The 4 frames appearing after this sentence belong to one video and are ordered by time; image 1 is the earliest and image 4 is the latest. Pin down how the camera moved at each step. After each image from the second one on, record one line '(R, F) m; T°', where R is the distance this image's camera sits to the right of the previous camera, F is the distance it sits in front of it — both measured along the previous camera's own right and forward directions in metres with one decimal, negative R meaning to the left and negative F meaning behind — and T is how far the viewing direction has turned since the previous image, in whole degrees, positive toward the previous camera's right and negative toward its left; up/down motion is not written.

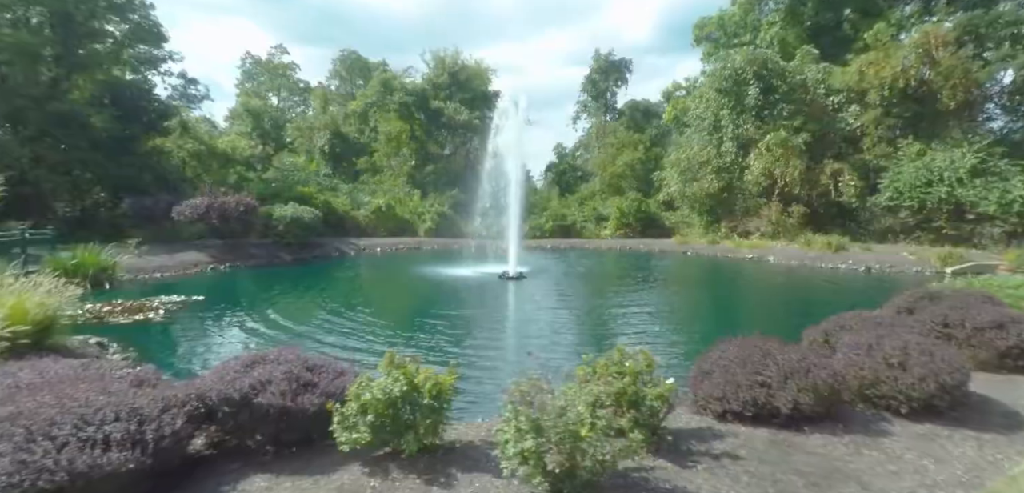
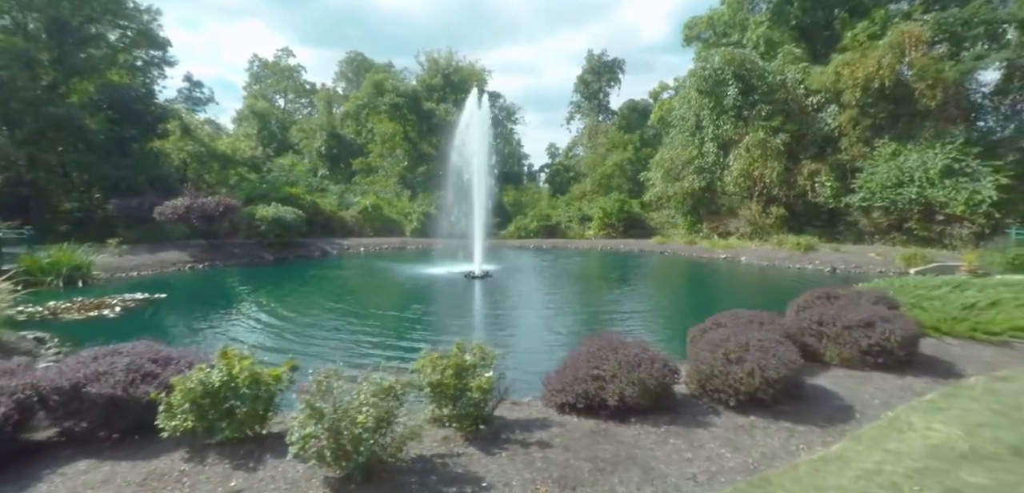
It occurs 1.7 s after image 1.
(+1.2, -0.2) m; -1°
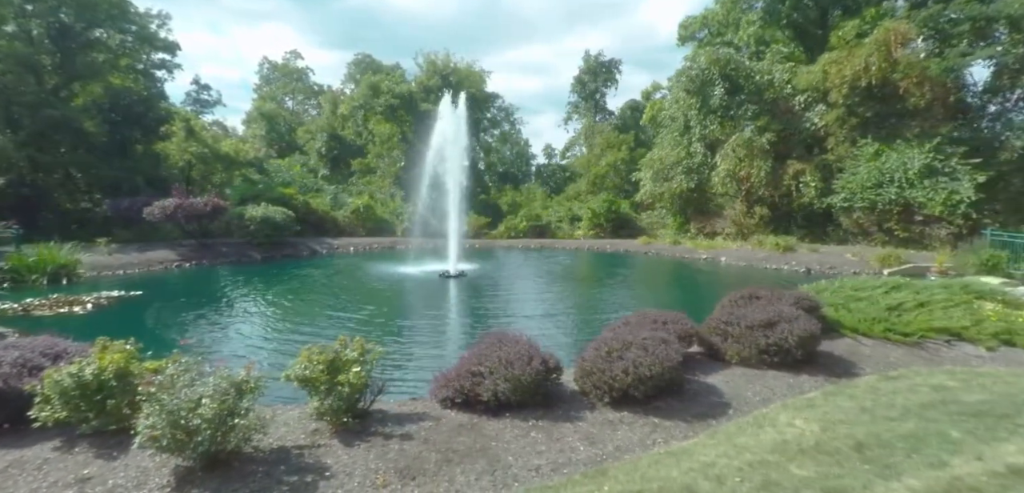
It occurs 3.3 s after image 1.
(+1.0, -0.1) m; -1°
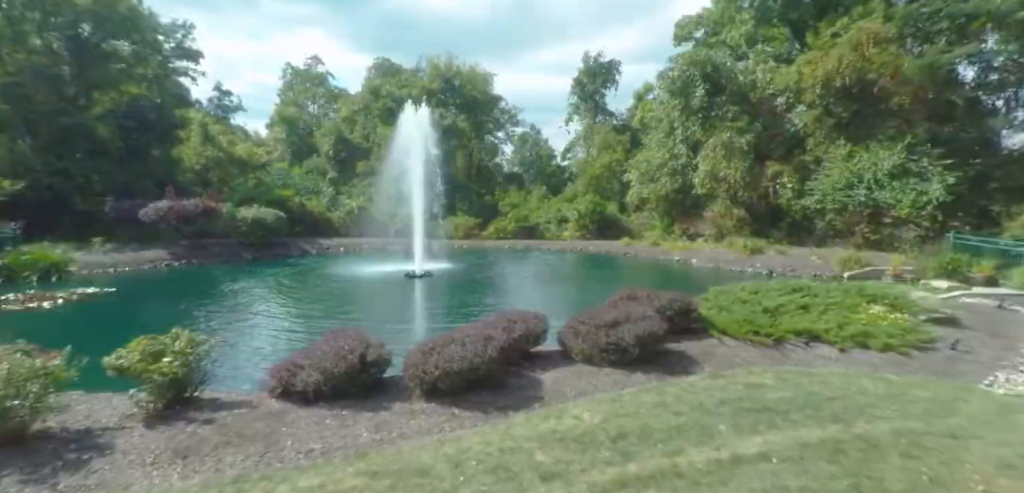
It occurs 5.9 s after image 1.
(+1.7, -0.2) m; -3°
